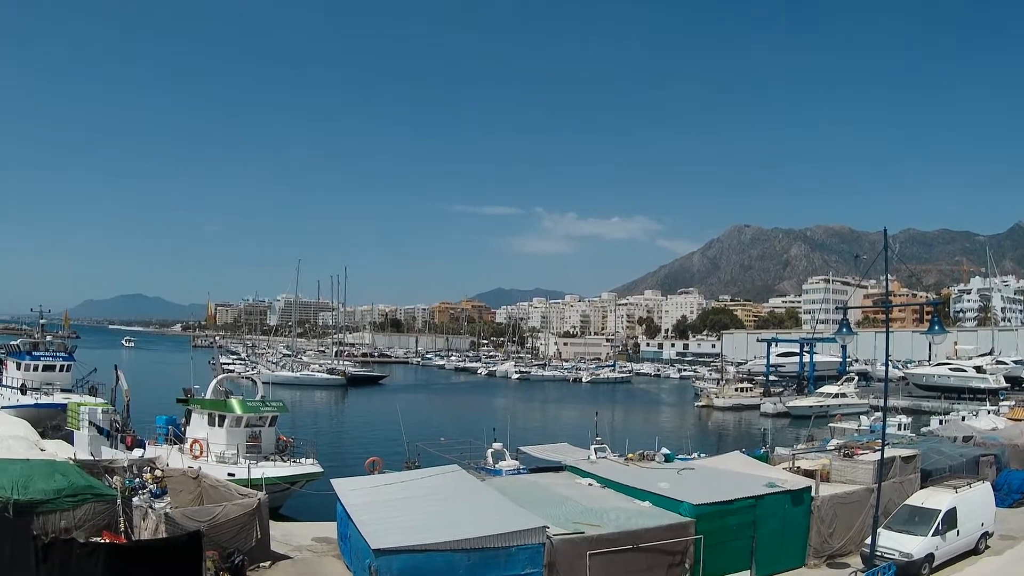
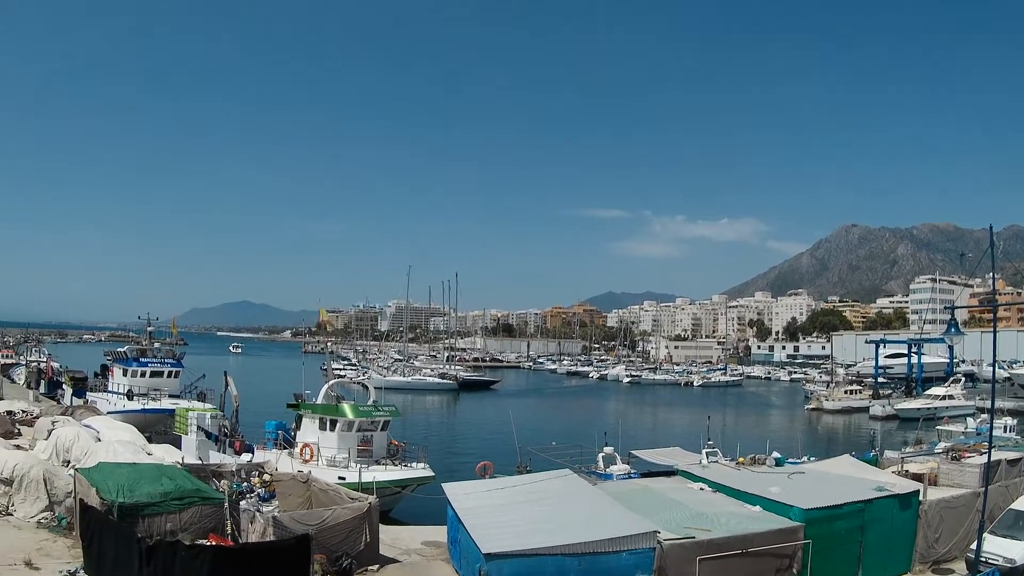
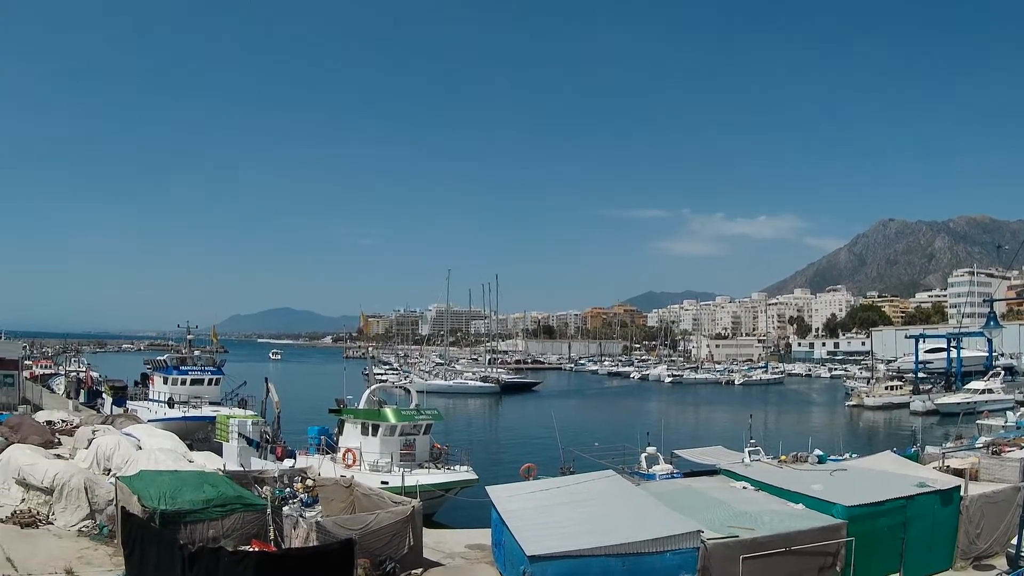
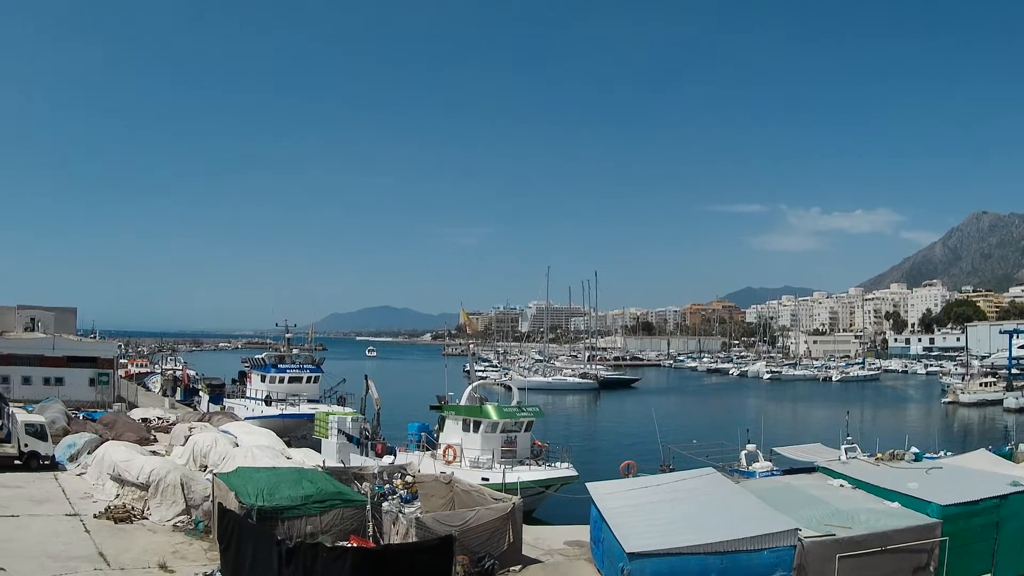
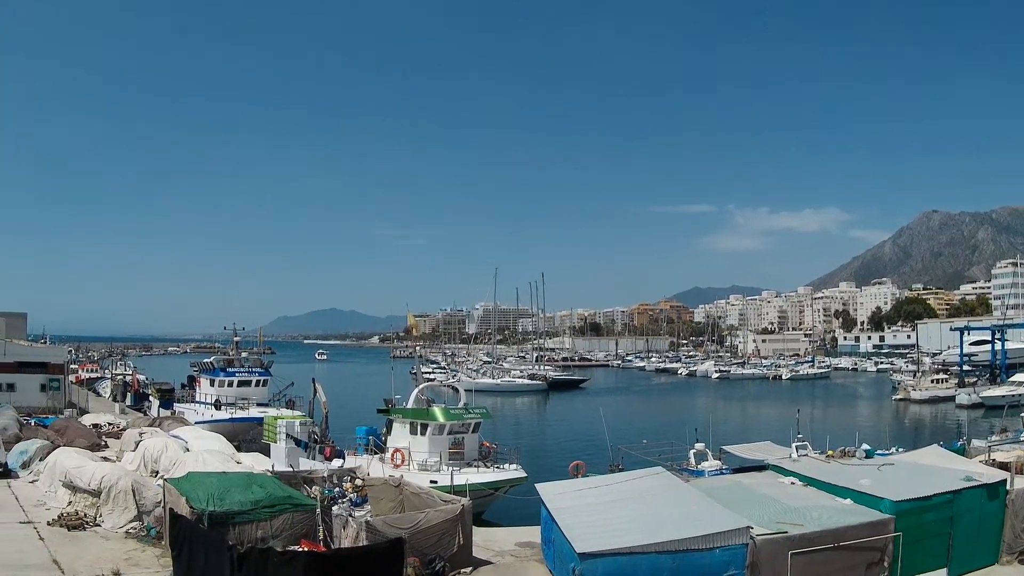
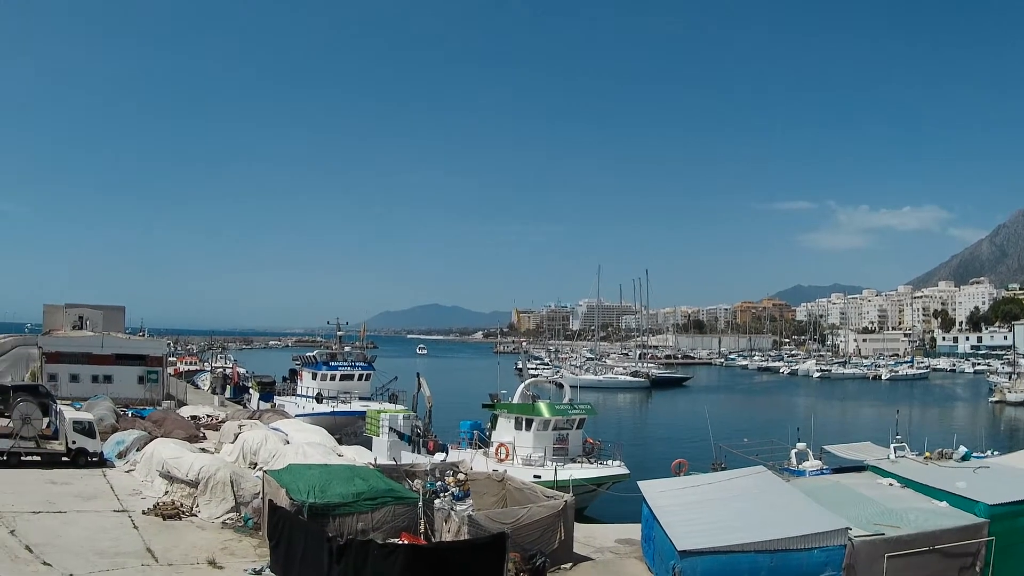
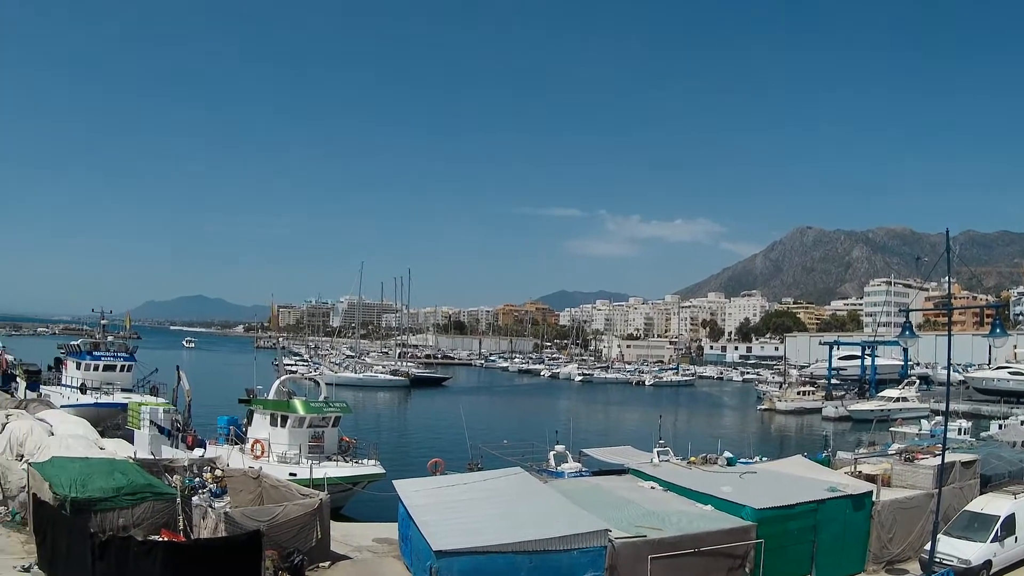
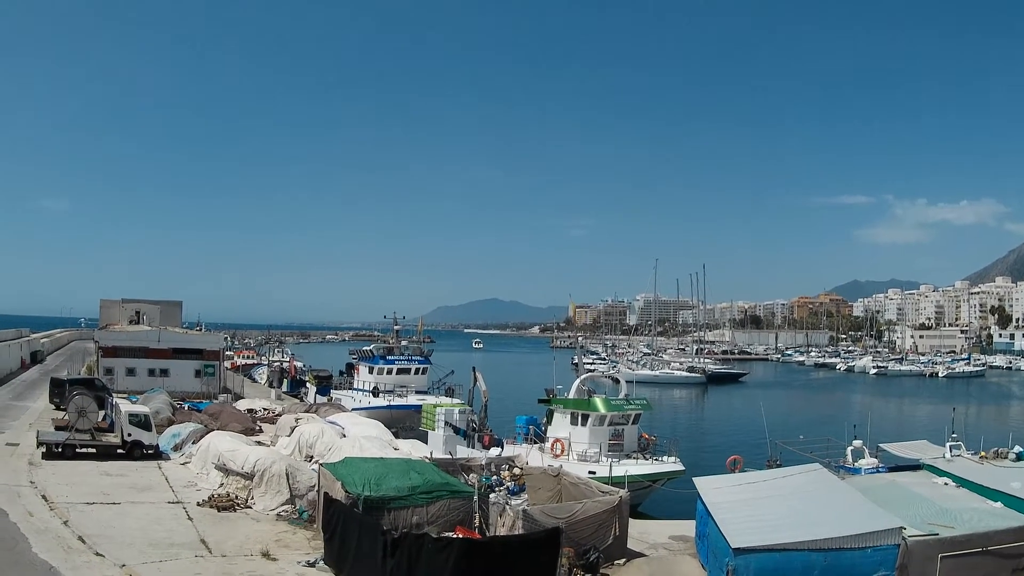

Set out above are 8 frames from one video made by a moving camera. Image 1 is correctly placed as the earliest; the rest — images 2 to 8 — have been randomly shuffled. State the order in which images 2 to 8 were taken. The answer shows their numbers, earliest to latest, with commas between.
7, 2, 3, 5, 4, 6, 8
